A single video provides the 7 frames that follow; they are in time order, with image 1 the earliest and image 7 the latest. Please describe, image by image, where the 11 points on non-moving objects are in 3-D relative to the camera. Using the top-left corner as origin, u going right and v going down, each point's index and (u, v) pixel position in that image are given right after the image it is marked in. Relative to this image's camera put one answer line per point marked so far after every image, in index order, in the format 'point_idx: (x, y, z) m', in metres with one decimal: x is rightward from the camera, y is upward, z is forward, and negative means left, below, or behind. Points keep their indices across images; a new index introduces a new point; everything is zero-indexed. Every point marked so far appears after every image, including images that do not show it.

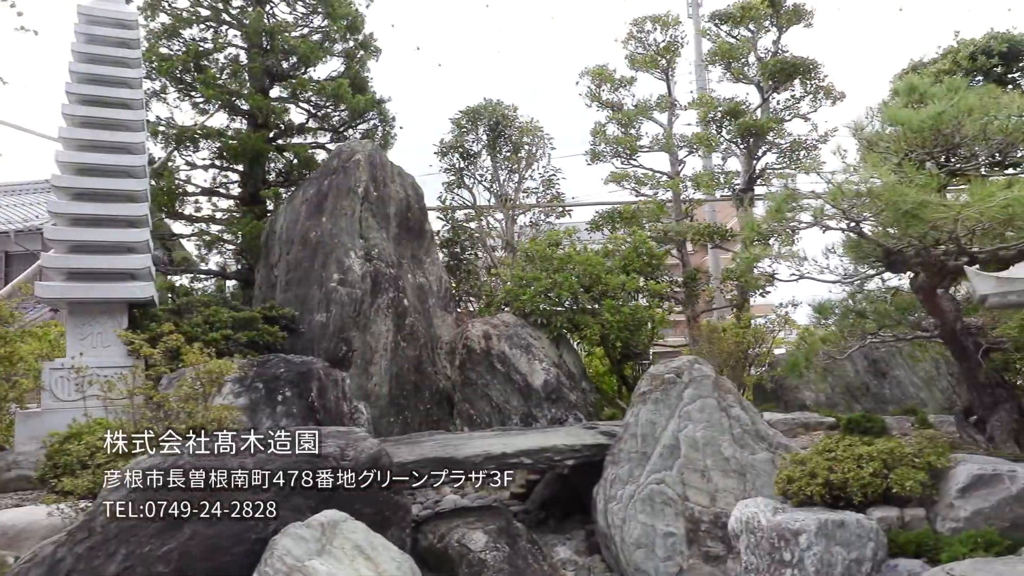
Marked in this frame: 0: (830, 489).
0: (+2.1, -1.3, +5.1) m
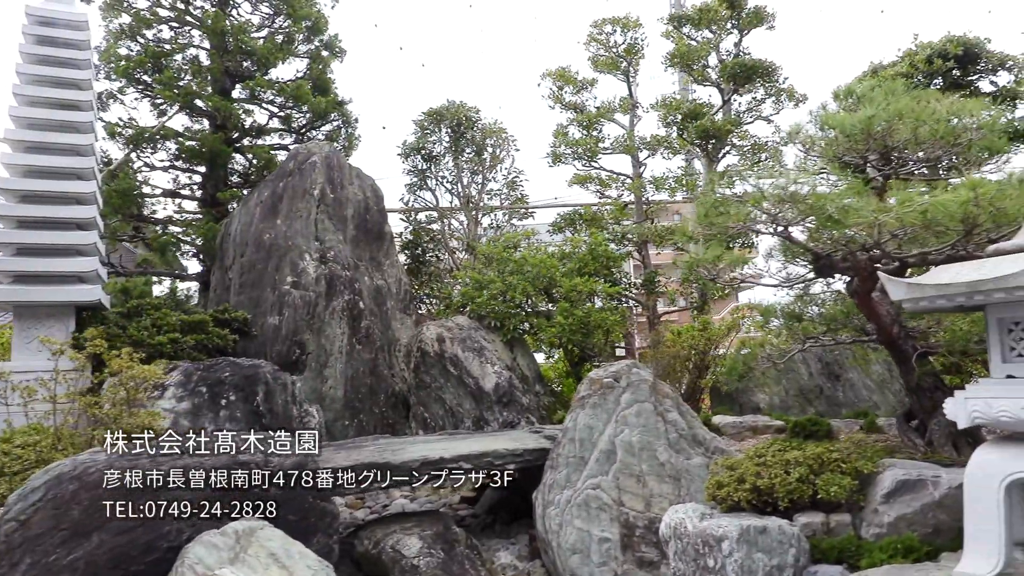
0: (+1.6, -1.4, +5.1) m
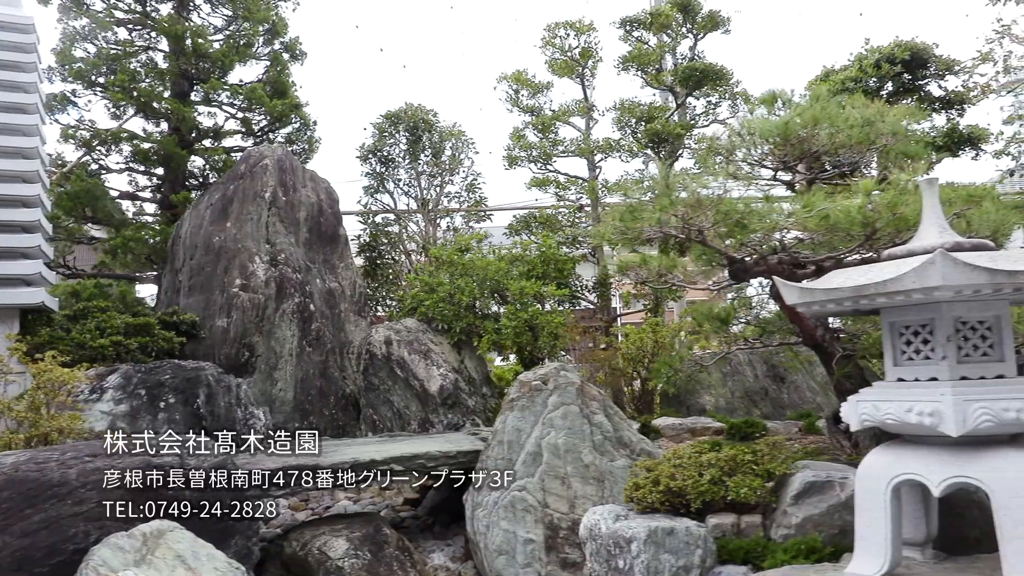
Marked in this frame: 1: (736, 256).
0: (+1.1, -1.4, +5.1) m
1: (+1.5, +0.2, +5.2) m
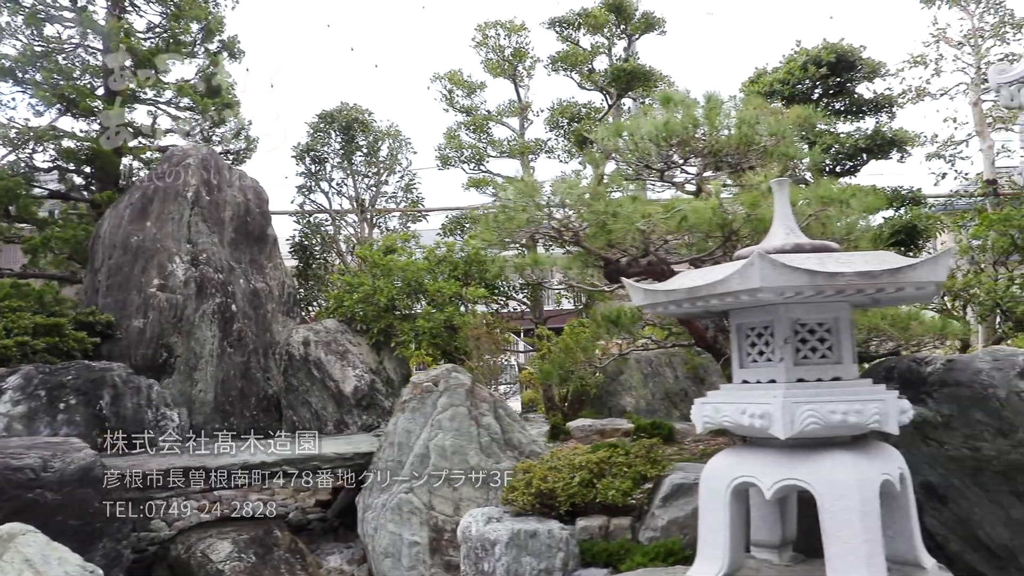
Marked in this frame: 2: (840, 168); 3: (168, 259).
0: (+0.2, -1.4, +5.1) m
1: (+0.7, +0.2, +5.2) m
2: (+4.1, +1.5, +9.6) m
3: (-4.0, +0.3, +8.8) m
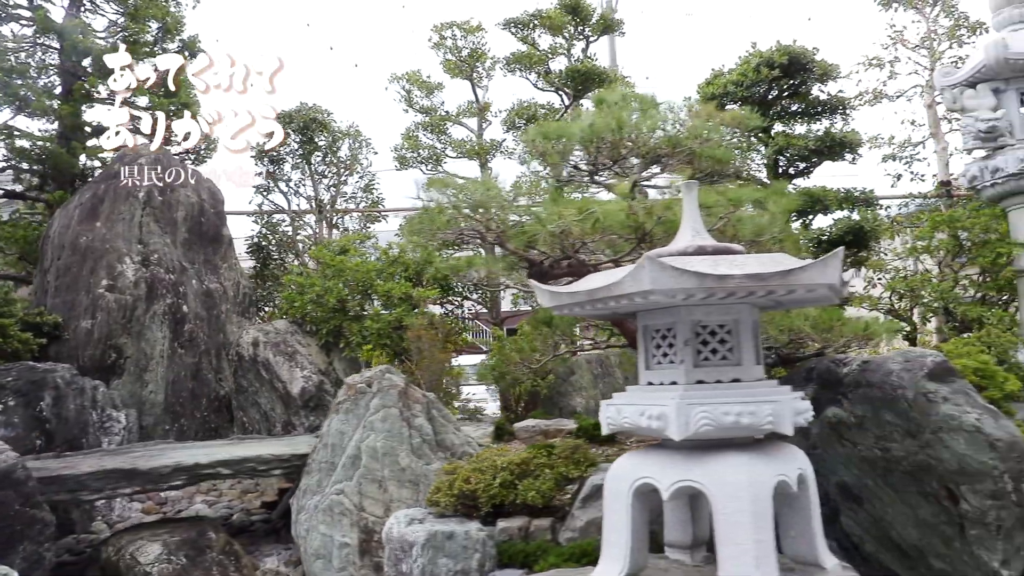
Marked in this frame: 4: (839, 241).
0: (-0.3, -1.4, +5.1) m
1: (+0.1, +0.2, +5.2) m
2: (+3.5, +1.5, +9.7) m
3: (-4.5, +0.3, +8.8) m
4: (+3.8, +0.5, +8.8) m
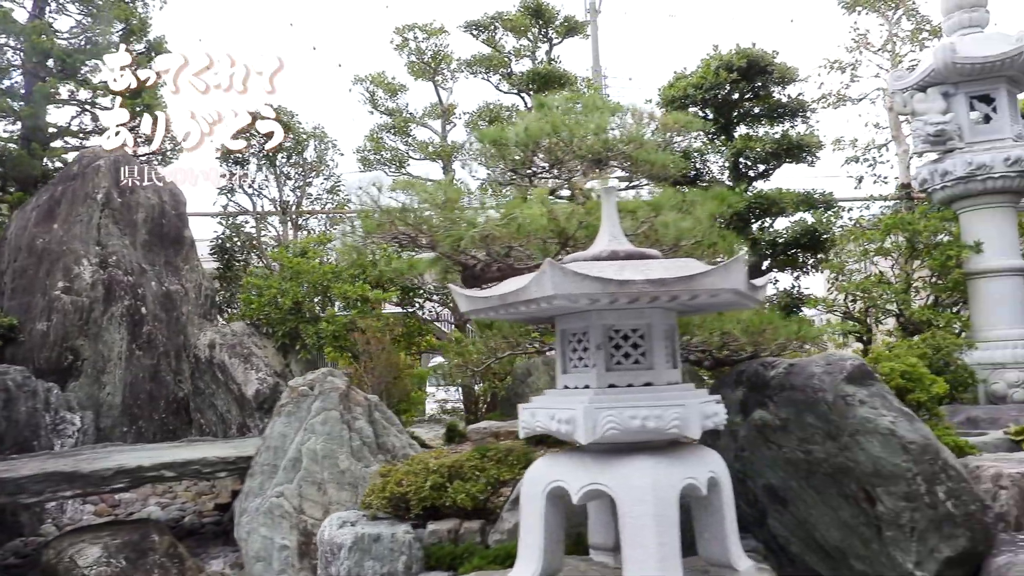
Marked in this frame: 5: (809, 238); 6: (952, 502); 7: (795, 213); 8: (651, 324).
0: (-0.8, -1.4, +5.1) m
1: (-0.3, +0.2, +5.3) m
2: (+3.1, +1.5, +9.7) m
3: (-5.0, +0.3, +8.8) m
4: (+3.3, +0.5, +8.9) m
5: (+3.4, +0.6, +8.7) m
6: (+2.4, -1.2, +4.1) m
7: (+3.3, +0.9, +8.8) m
8: (+0.7, -0.2, +4.0) m
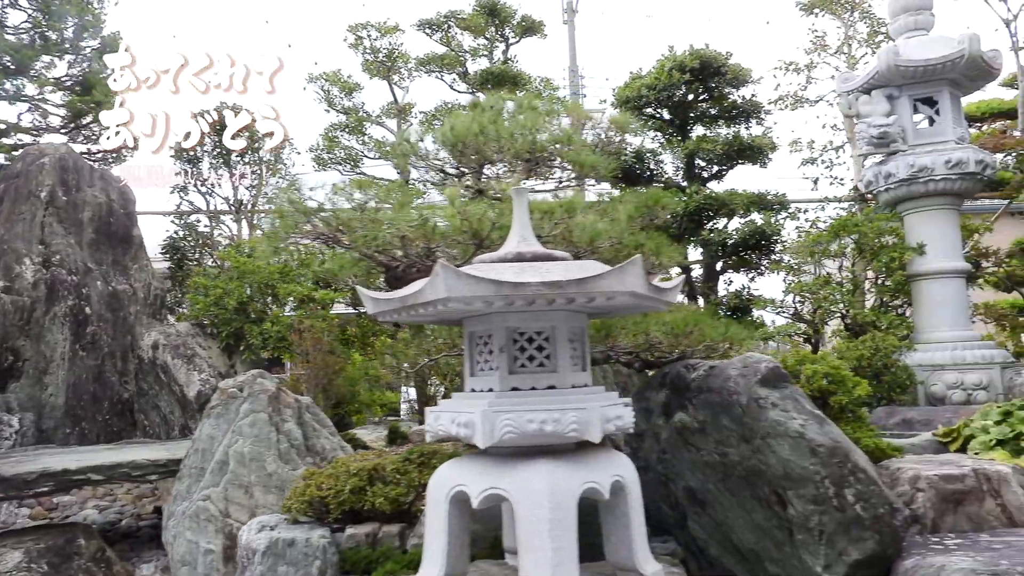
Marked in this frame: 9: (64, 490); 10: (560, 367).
0: (-1.3, -1.4, +5.1) m
1: (-0.8, +0.2, +5.2) m
2: (+2.5, +1.5, +9.7) m
3: (-5.6, +0.3, +8.6) m
4: (+2.7, +0.5, +8.9) m
5: (+2.8, +0.6, +8.7) m
6: (+1.9, -1.2, +4.1) m
7: (+2.7, +0.9, +8.9) m
8: (+0.2, -0.2, +4.0) m
9: (-3.6, -1.6, +6.2) m
10: (+0.3, -0.4, +4.0) m
